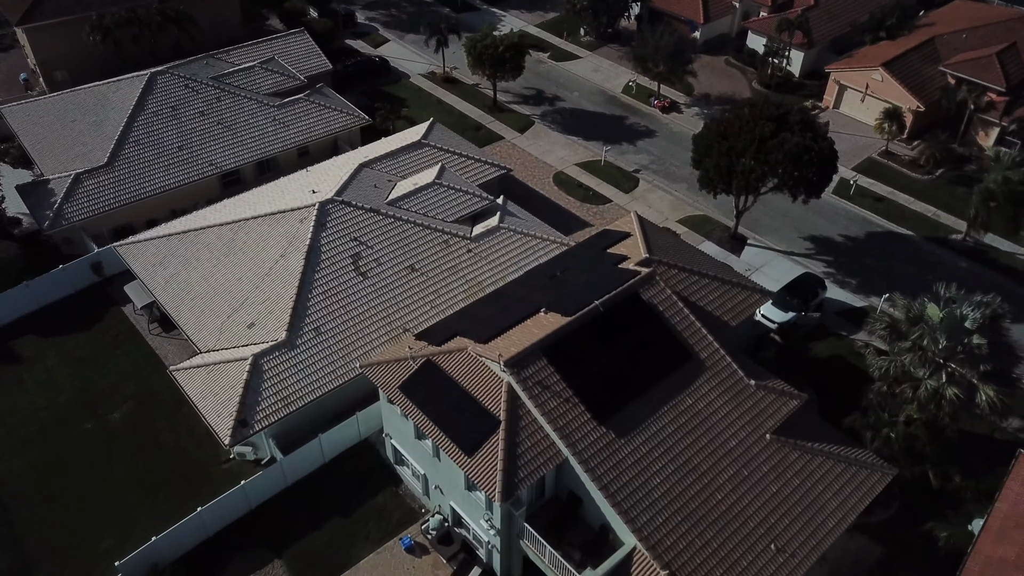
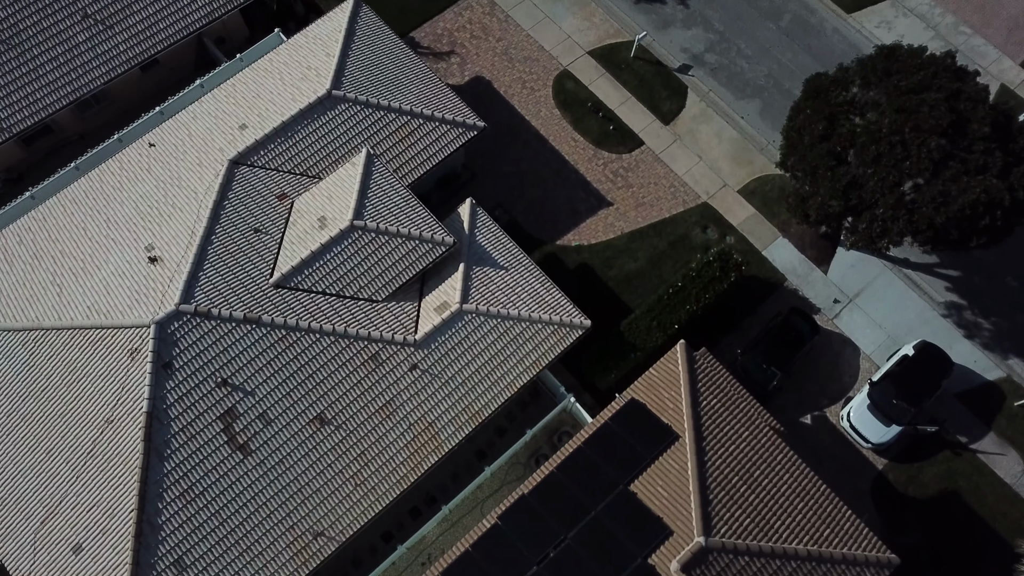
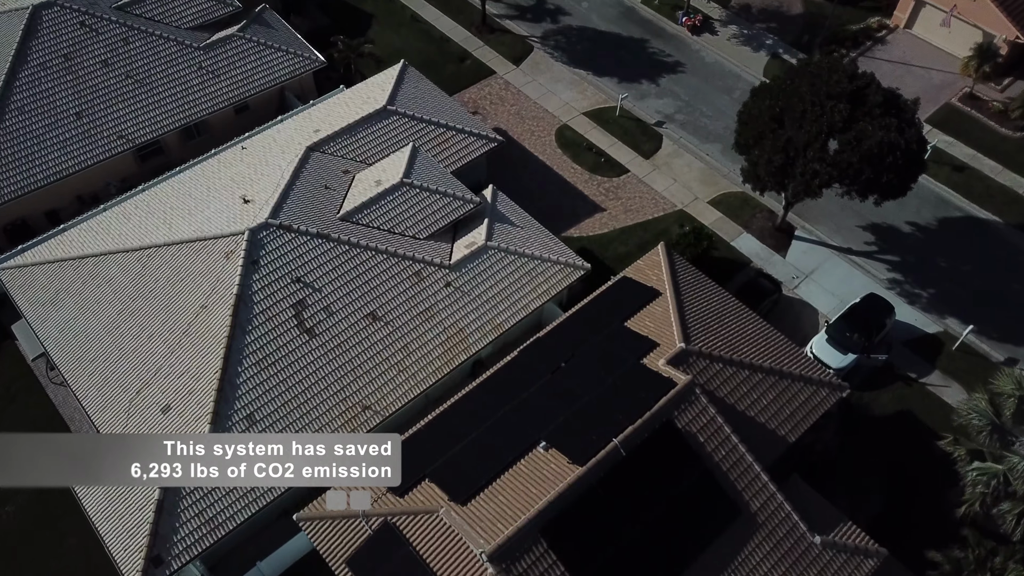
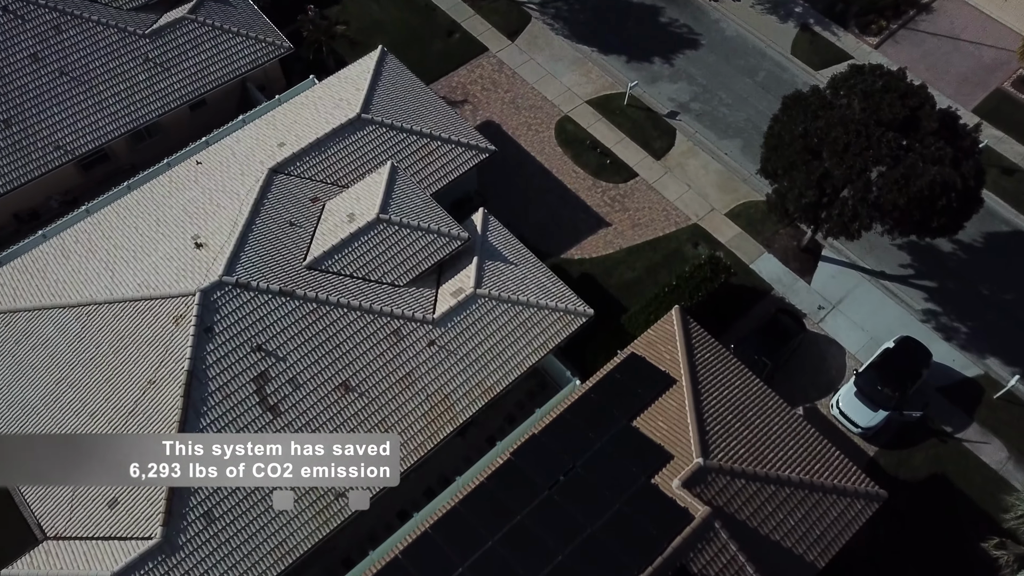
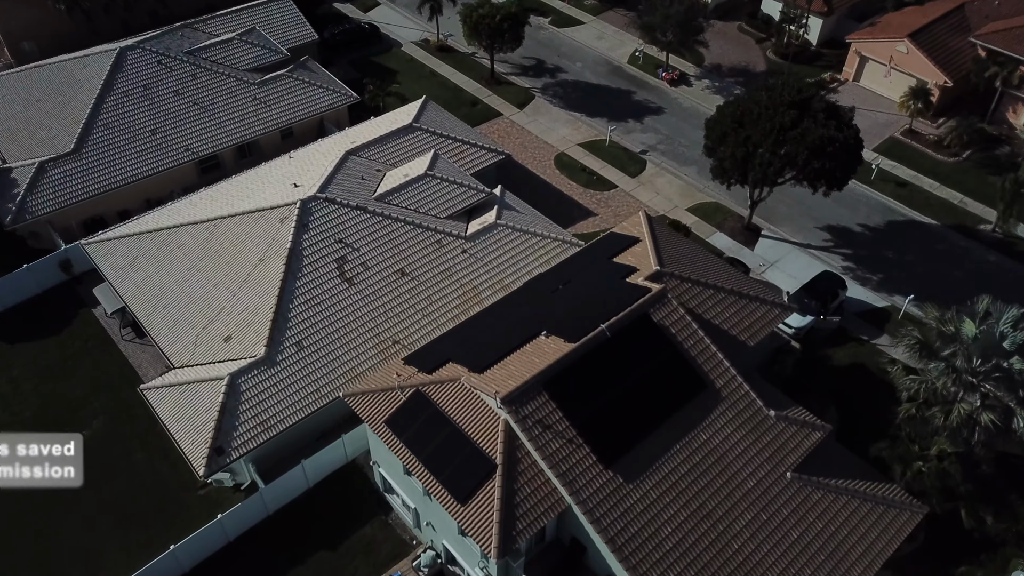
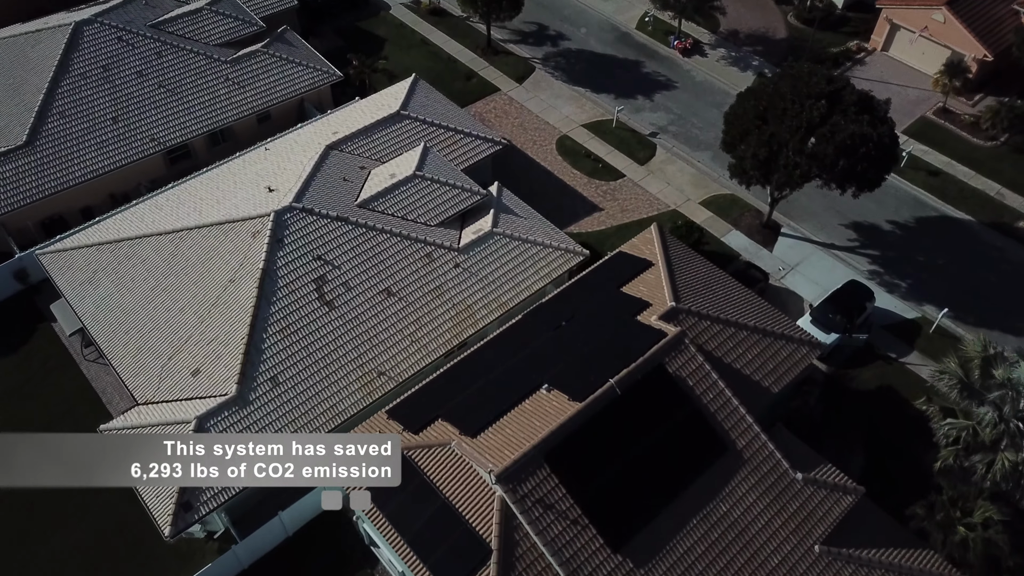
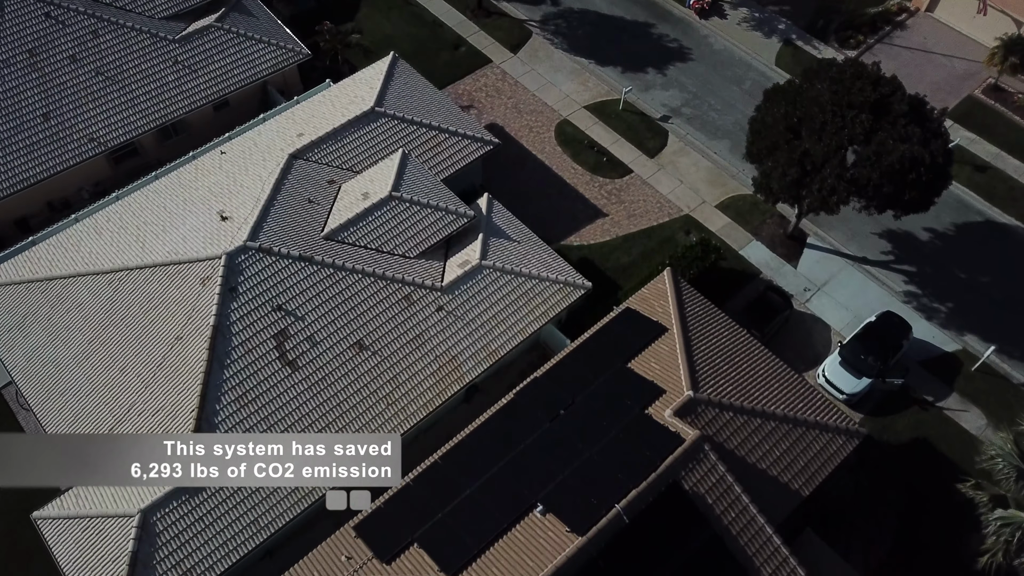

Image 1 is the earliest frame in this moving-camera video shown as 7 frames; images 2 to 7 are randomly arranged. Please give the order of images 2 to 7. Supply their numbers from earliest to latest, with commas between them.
5, 6, 3, 7, 4, 2
